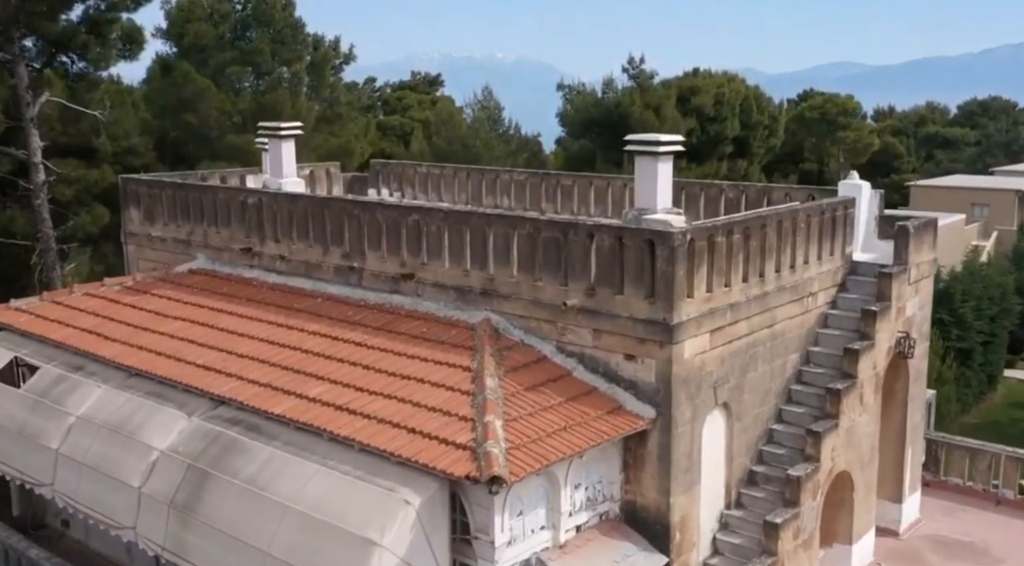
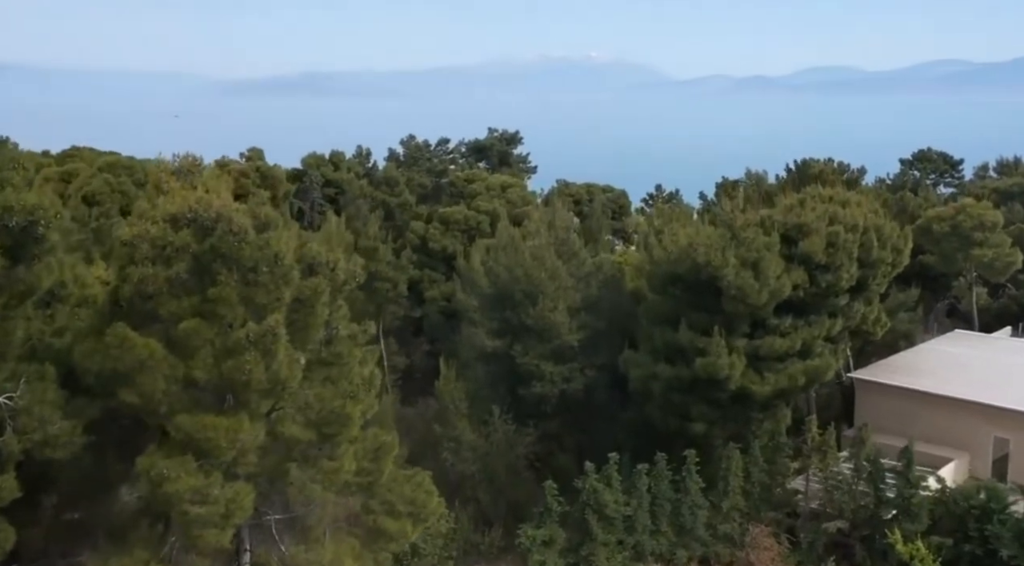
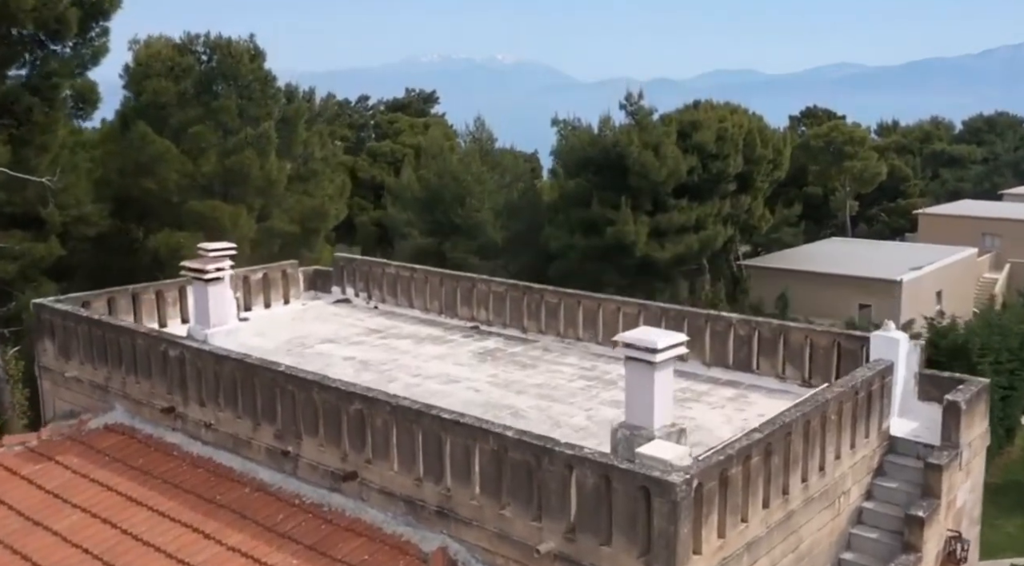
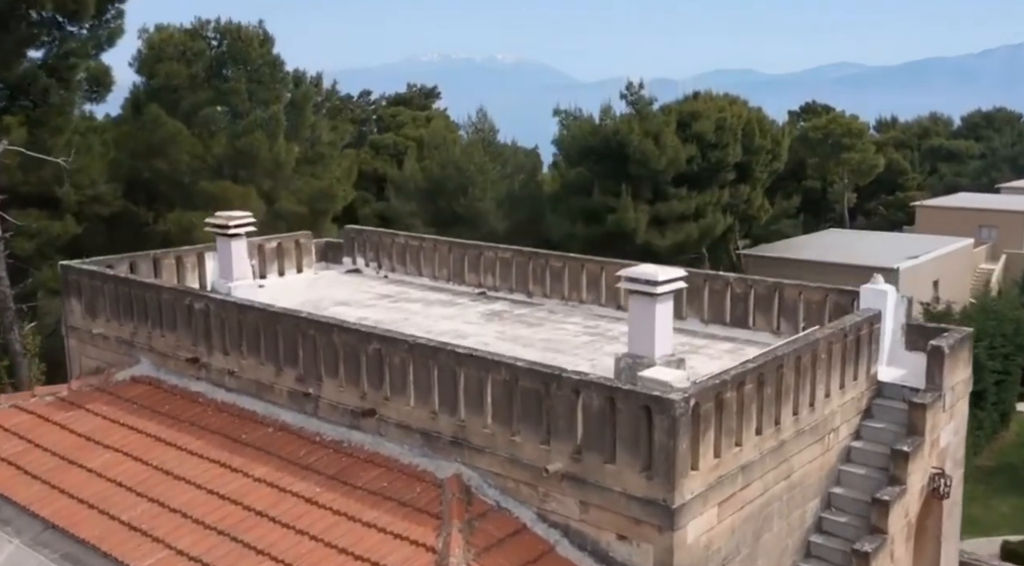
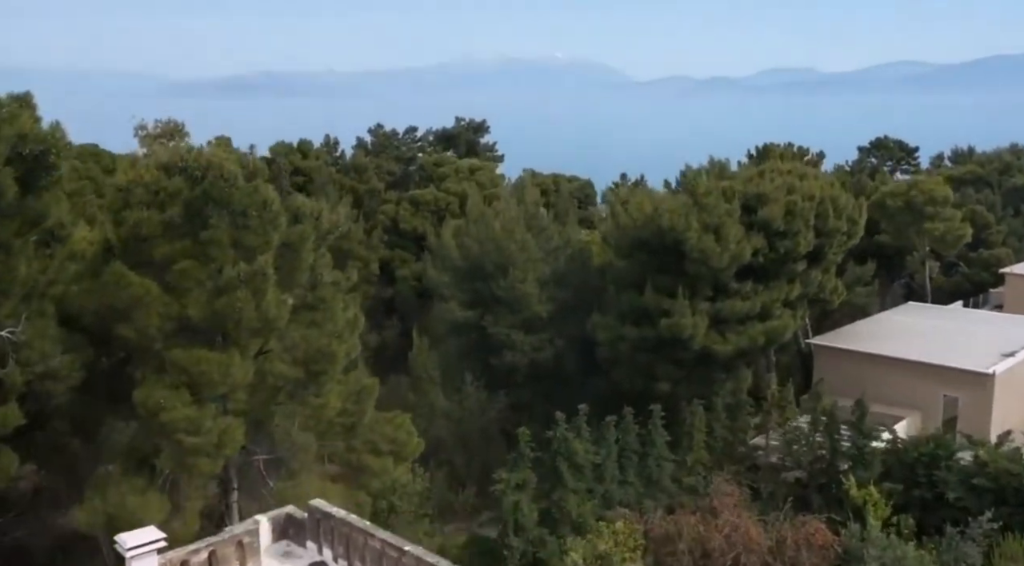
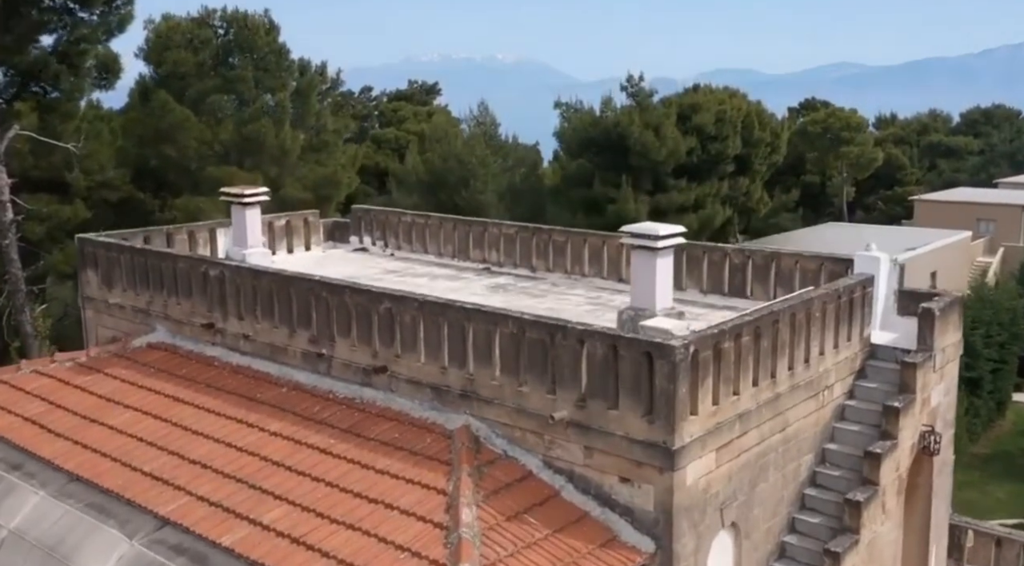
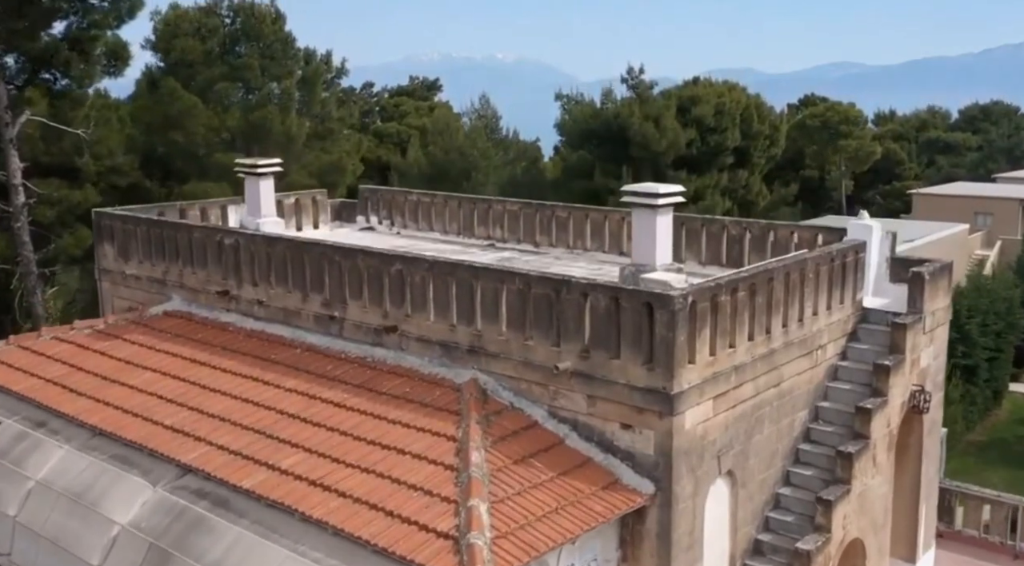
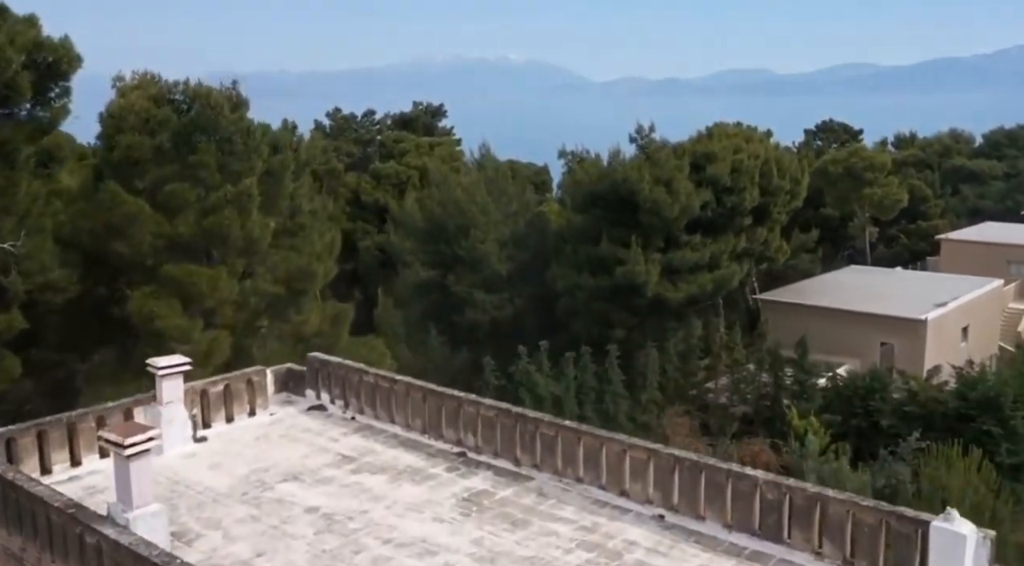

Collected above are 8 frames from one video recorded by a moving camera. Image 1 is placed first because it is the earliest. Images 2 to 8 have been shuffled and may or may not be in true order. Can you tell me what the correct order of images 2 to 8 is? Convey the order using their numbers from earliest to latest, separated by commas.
7, 6, 4, 3, 8, 5, 2
